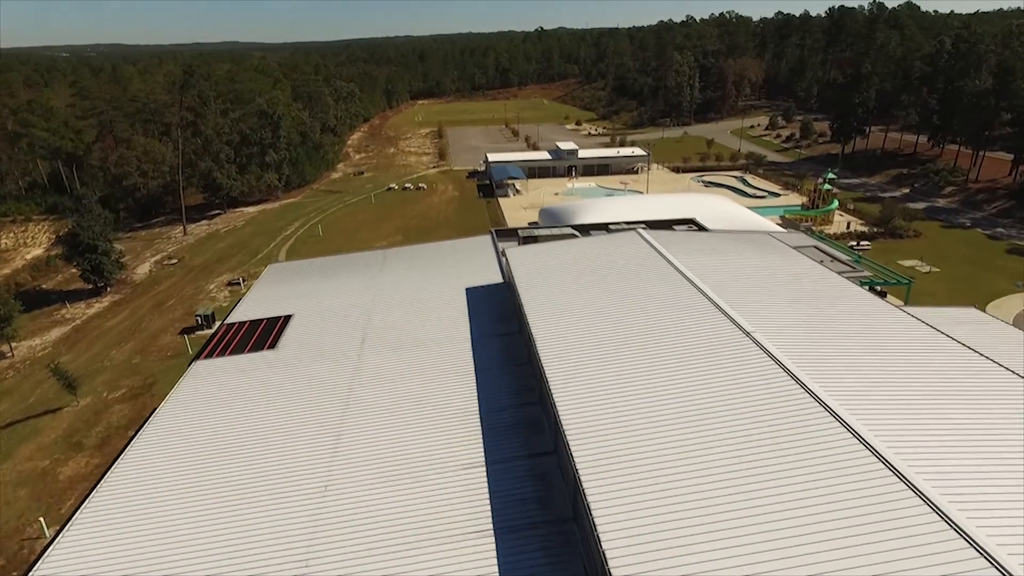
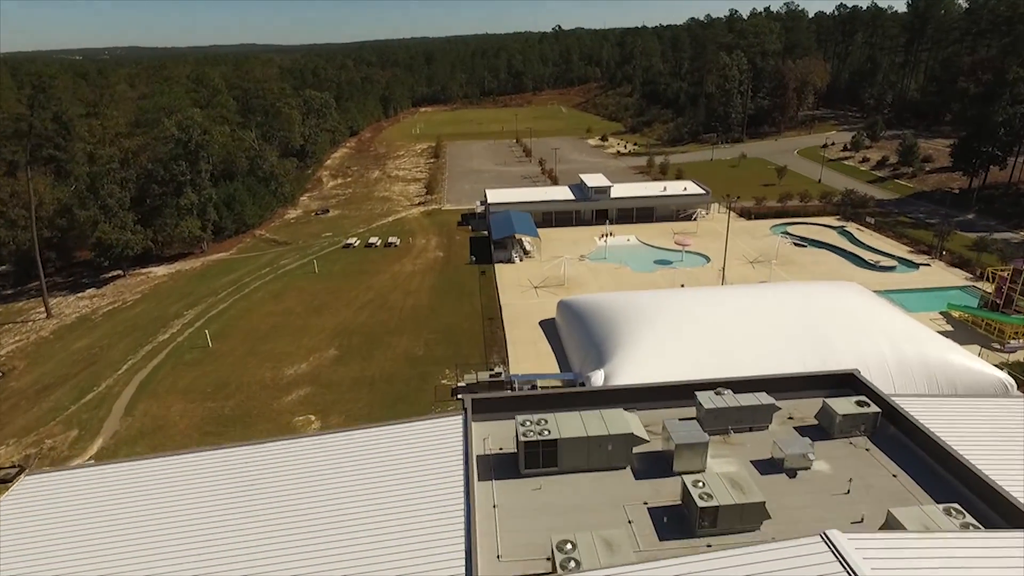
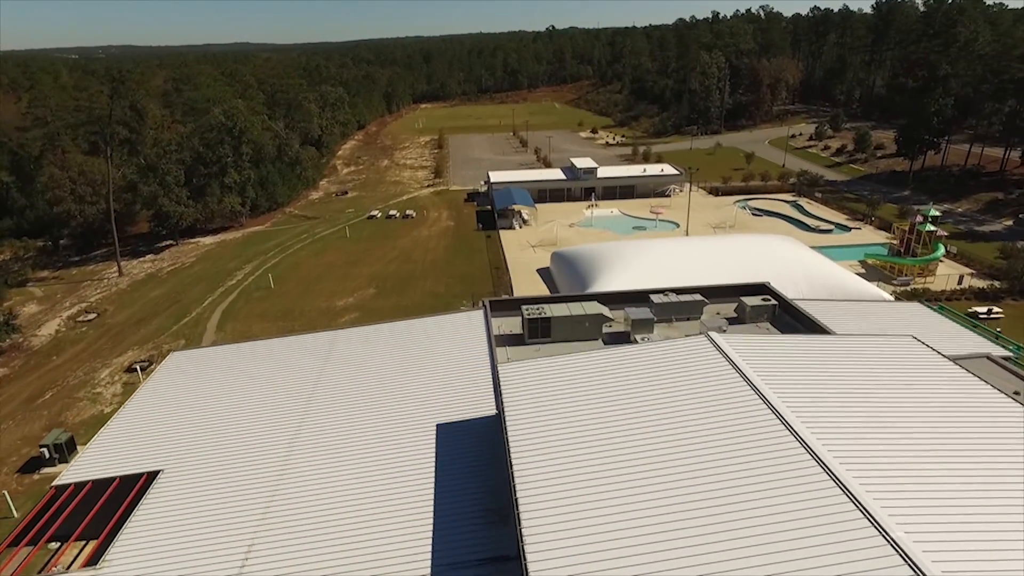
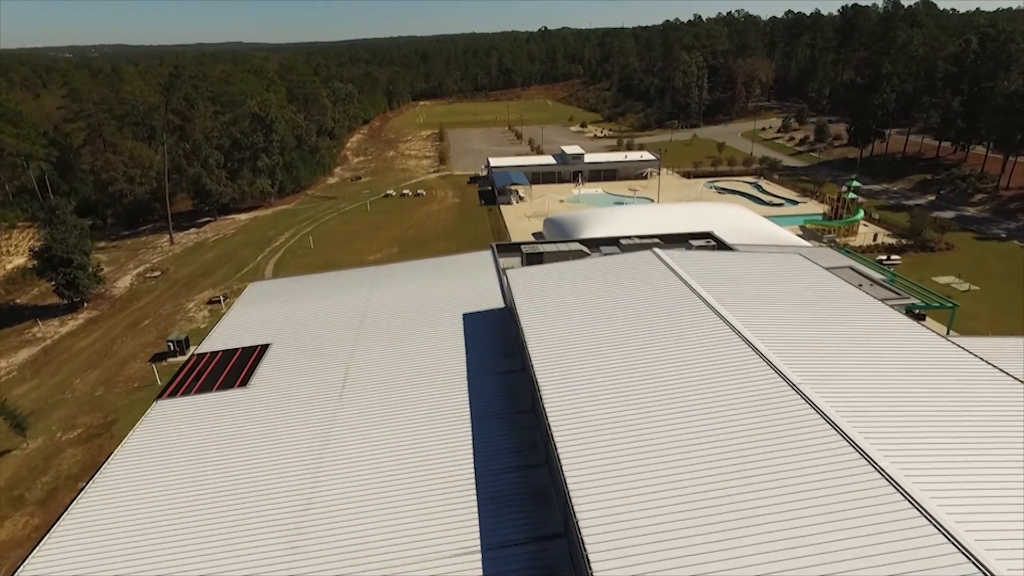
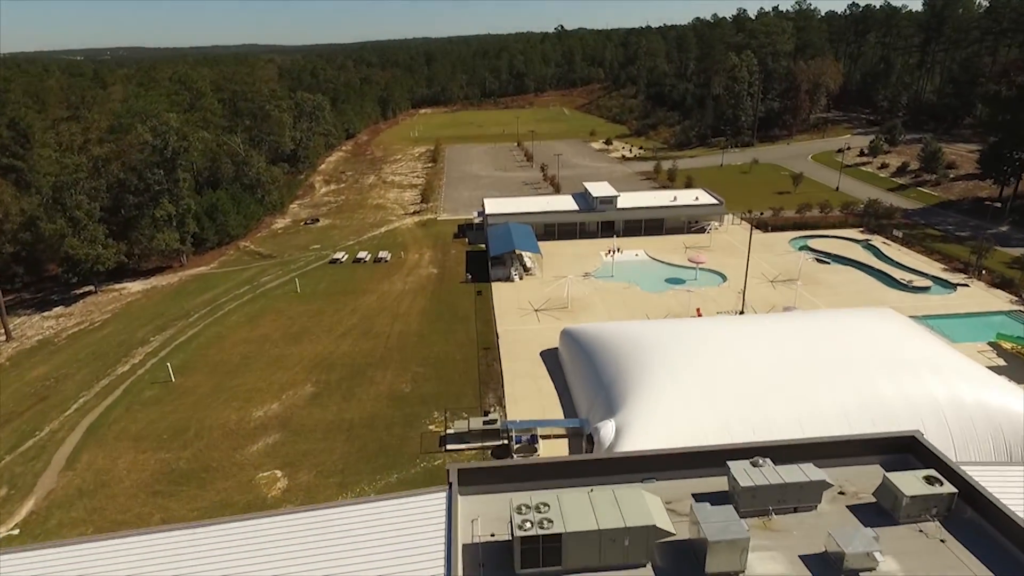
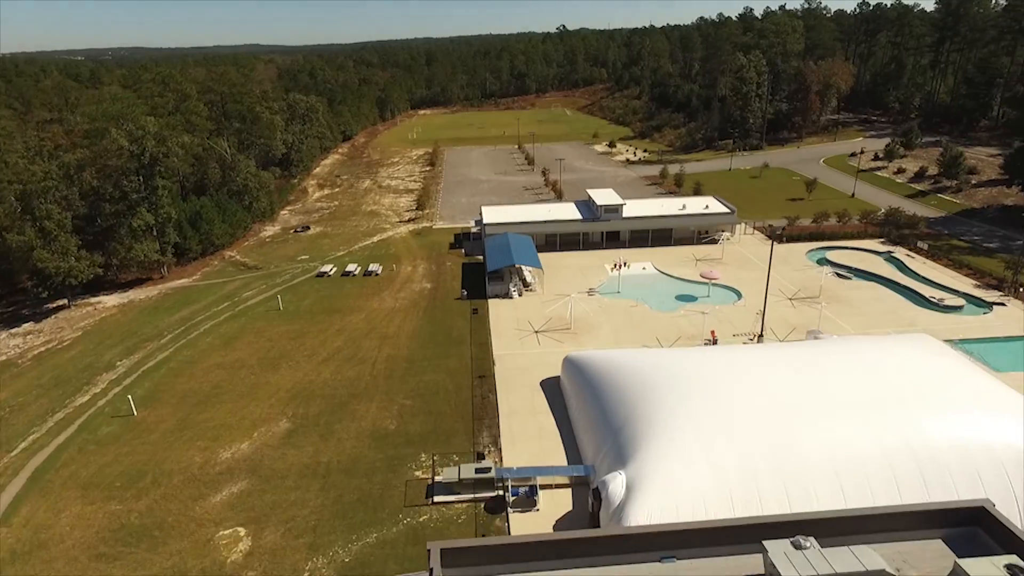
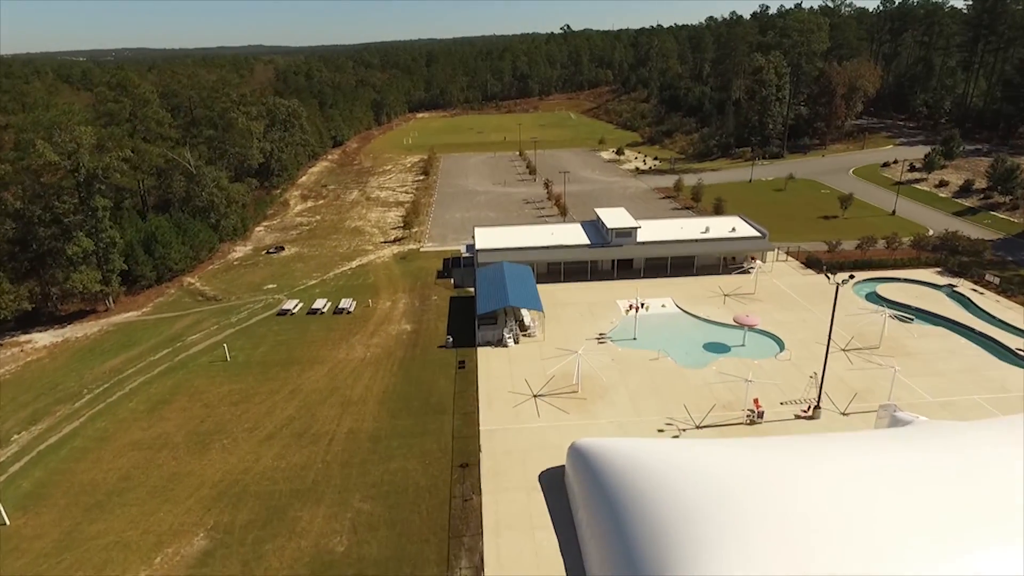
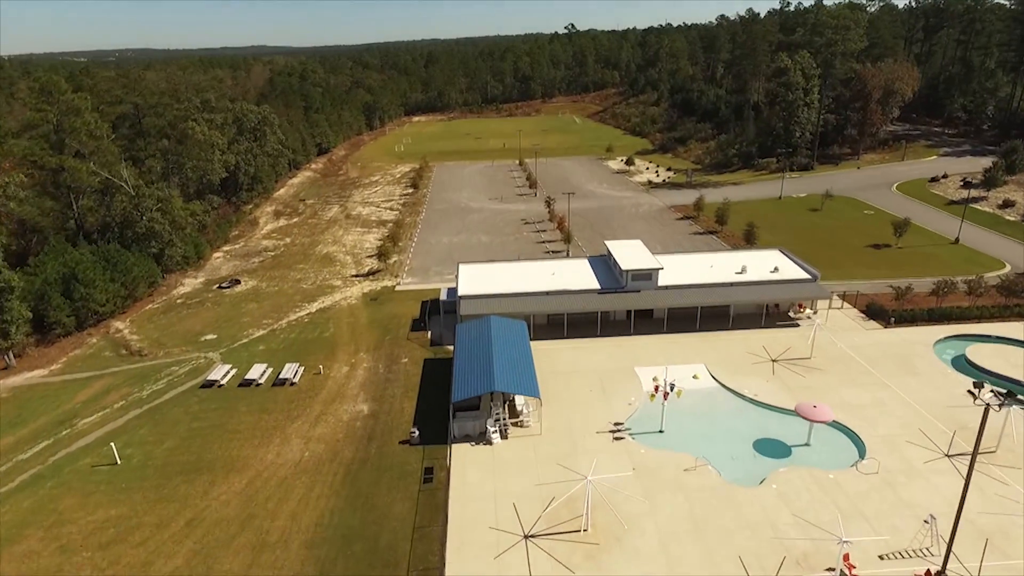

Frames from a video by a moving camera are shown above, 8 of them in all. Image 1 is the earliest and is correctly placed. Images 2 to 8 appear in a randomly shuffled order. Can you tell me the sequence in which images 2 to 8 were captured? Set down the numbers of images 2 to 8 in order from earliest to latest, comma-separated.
4, 3, 2, 5, 6, 7, 8
